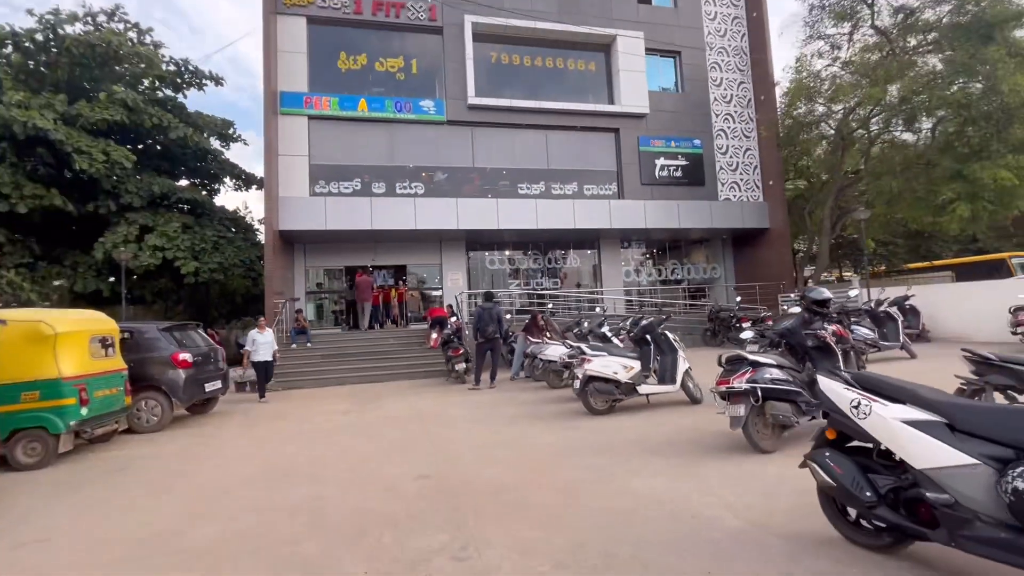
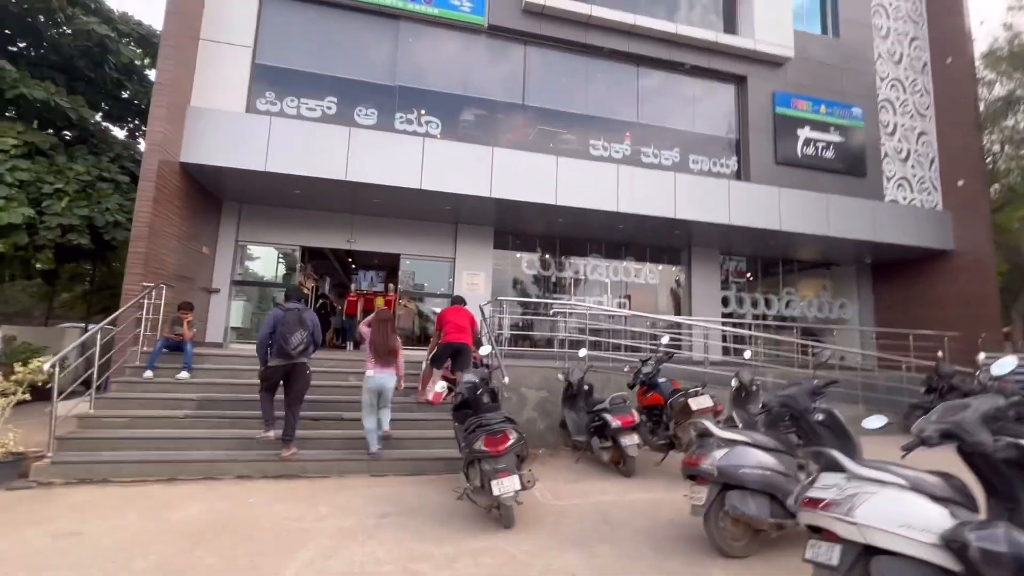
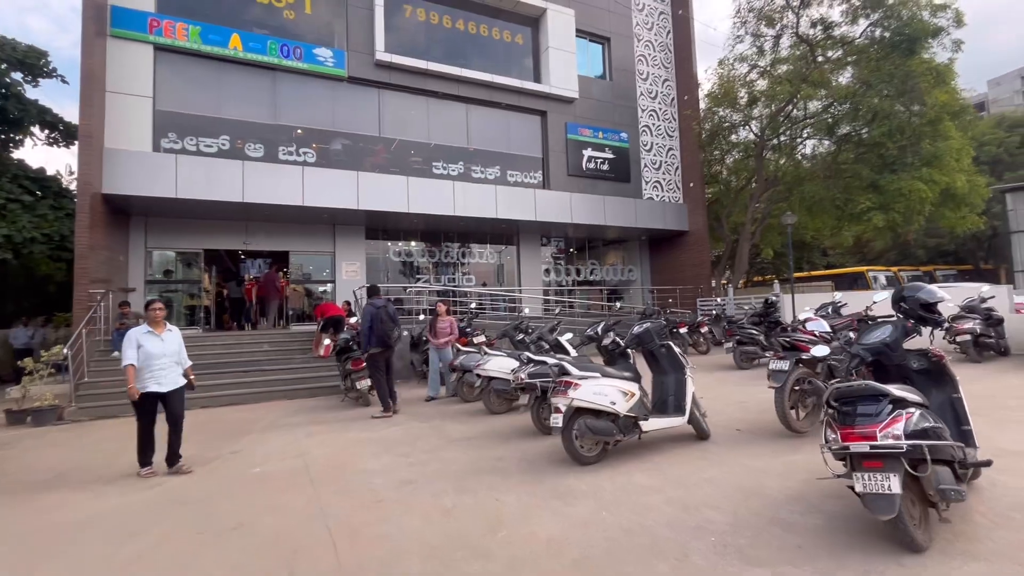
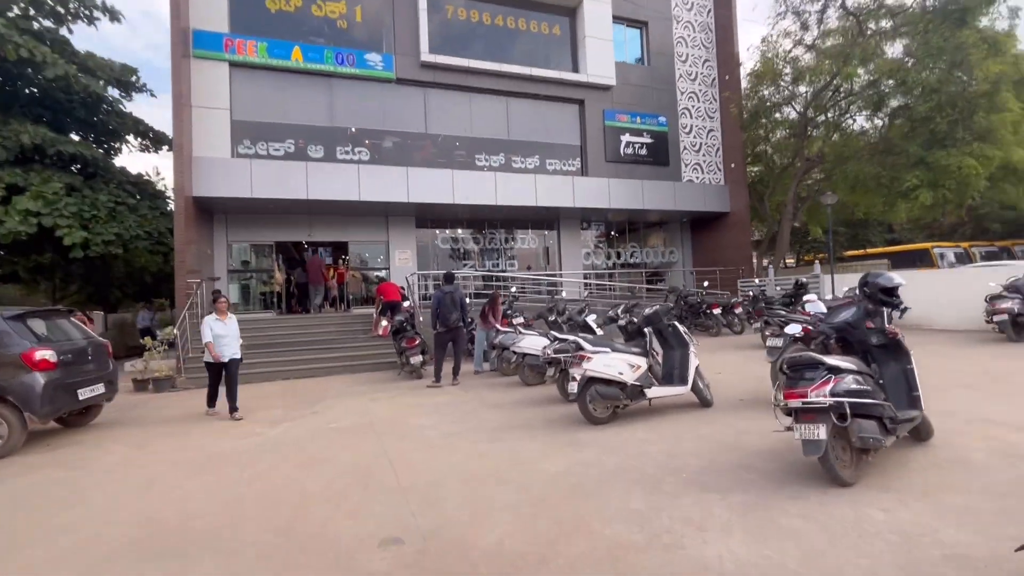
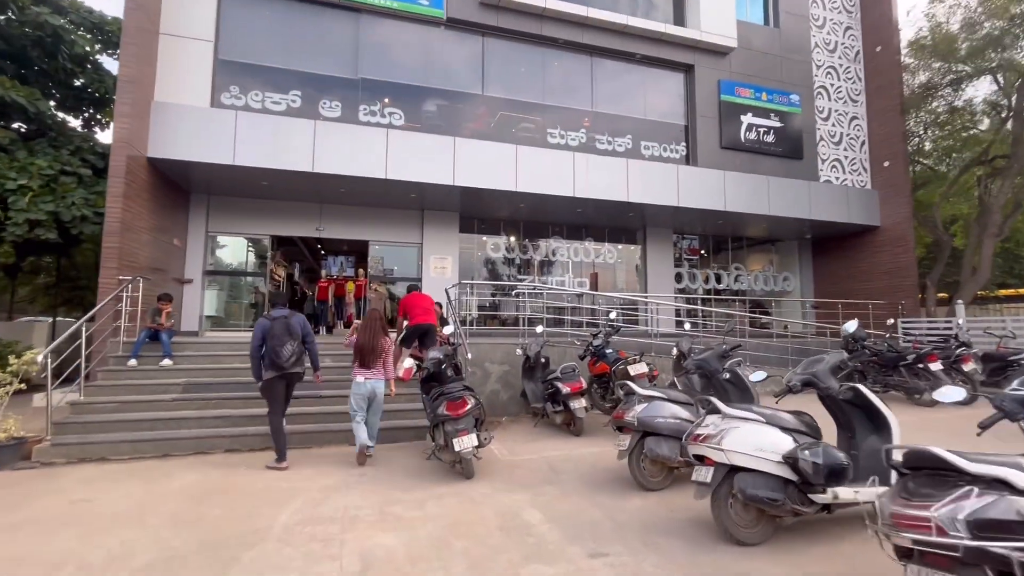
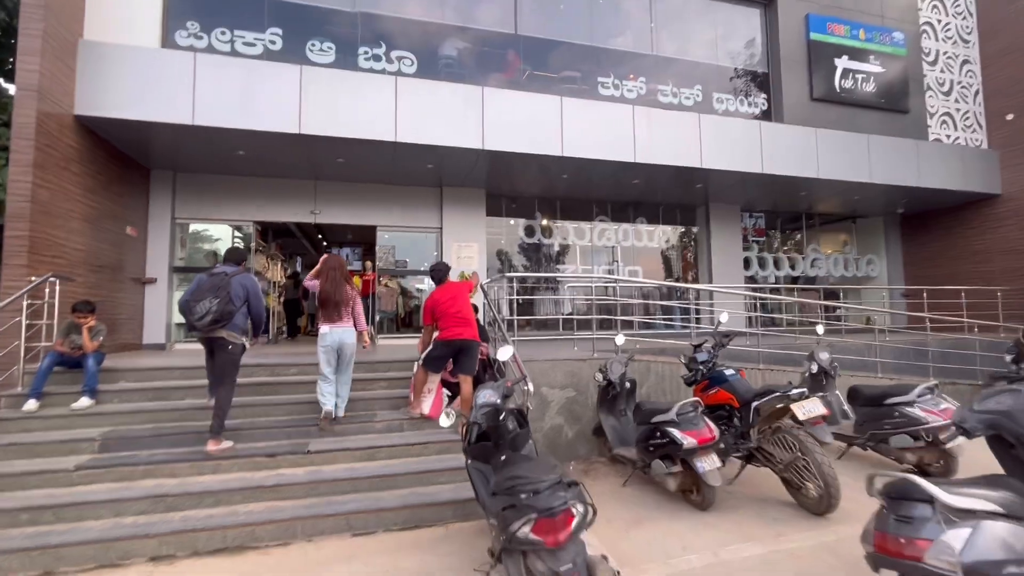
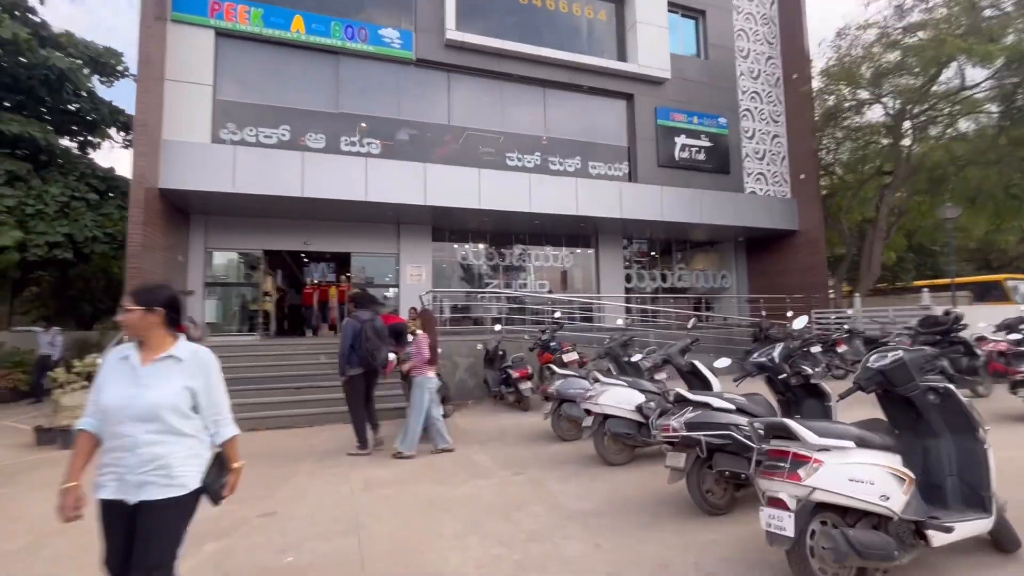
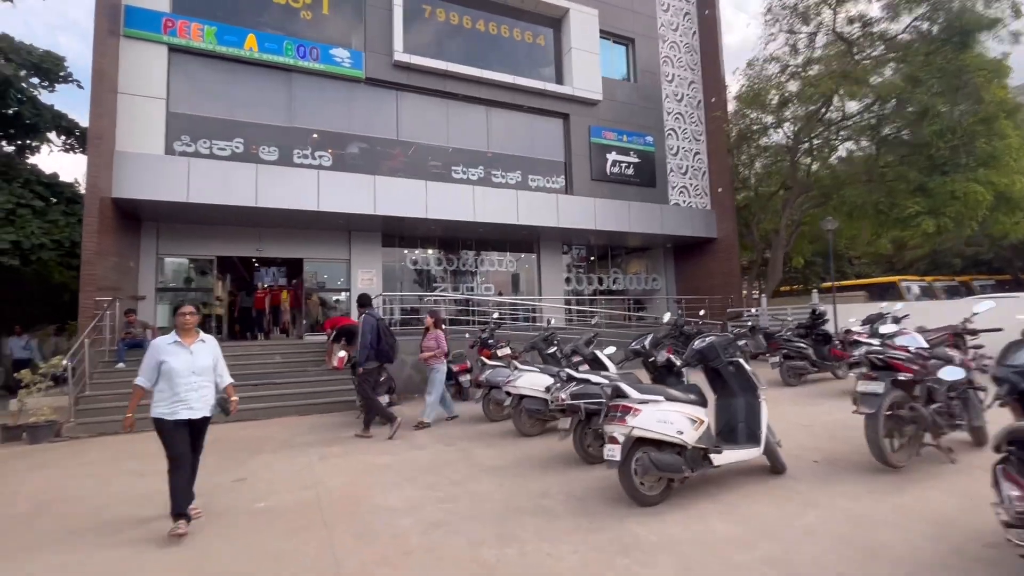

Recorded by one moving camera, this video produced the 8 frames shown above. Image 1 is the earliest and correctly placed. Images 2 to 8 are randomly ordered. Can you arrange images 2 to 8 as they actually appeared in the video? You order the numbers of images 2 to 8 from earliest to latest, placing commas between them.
4, 3, 8, 7, 5, 2, 6
